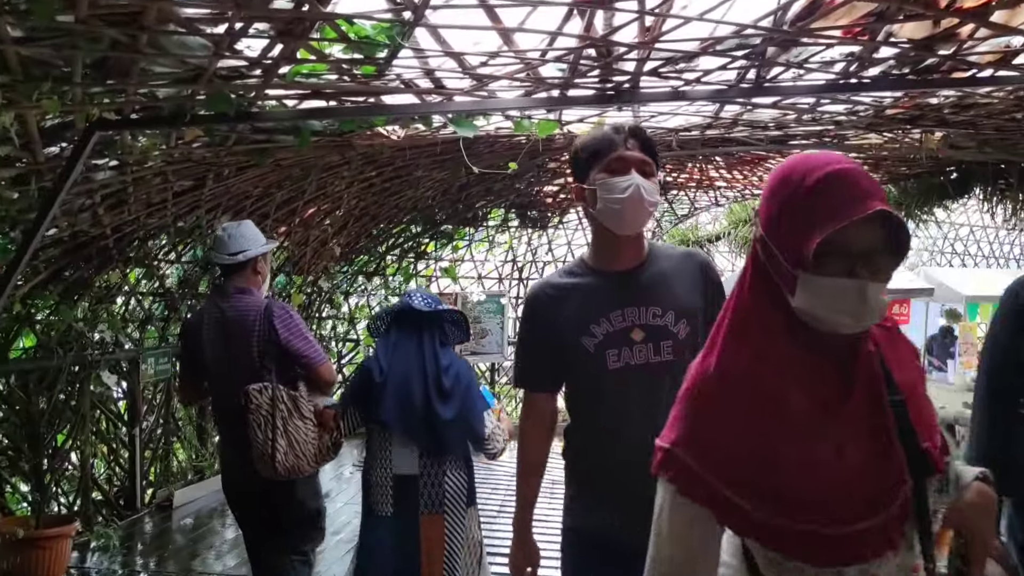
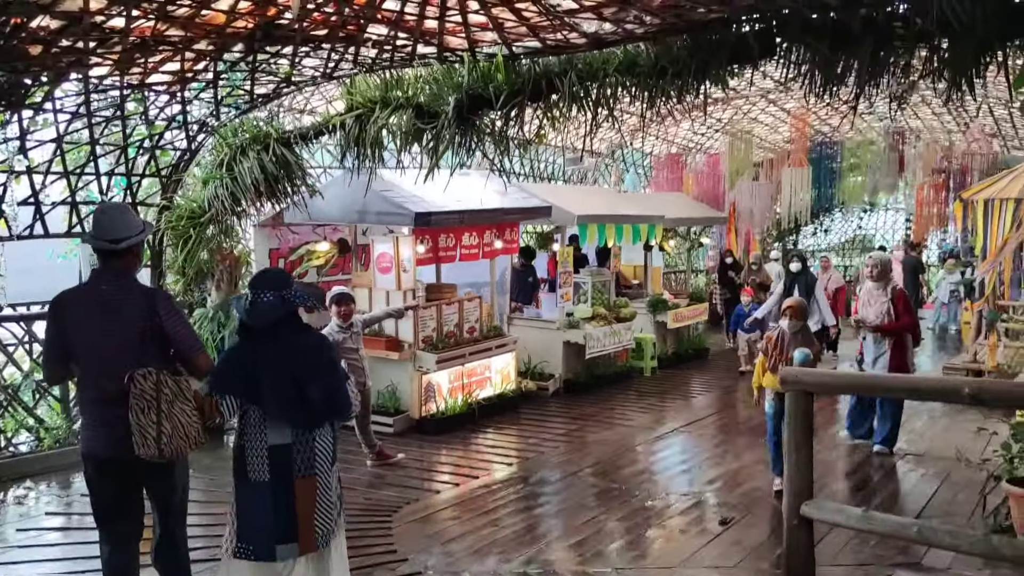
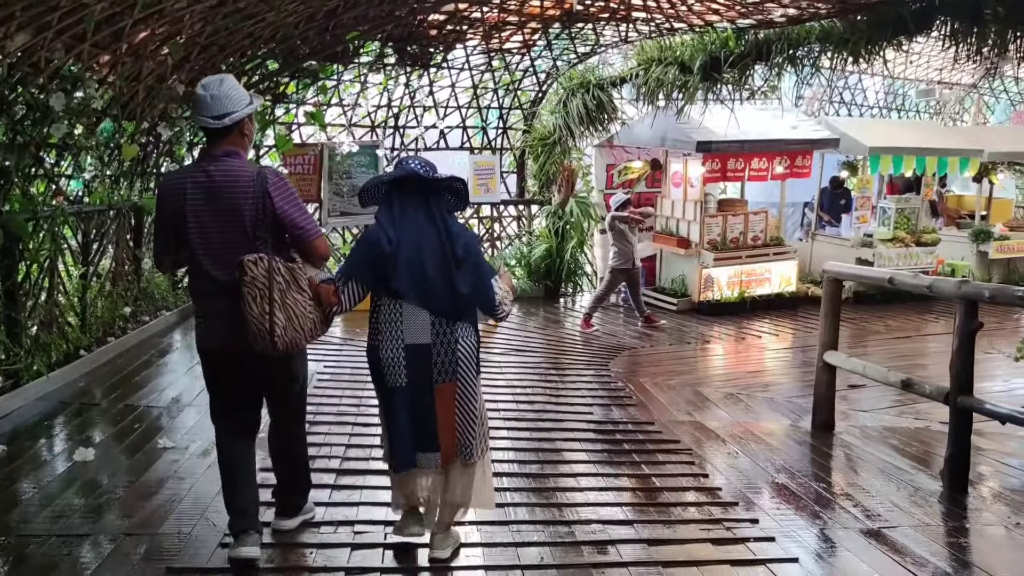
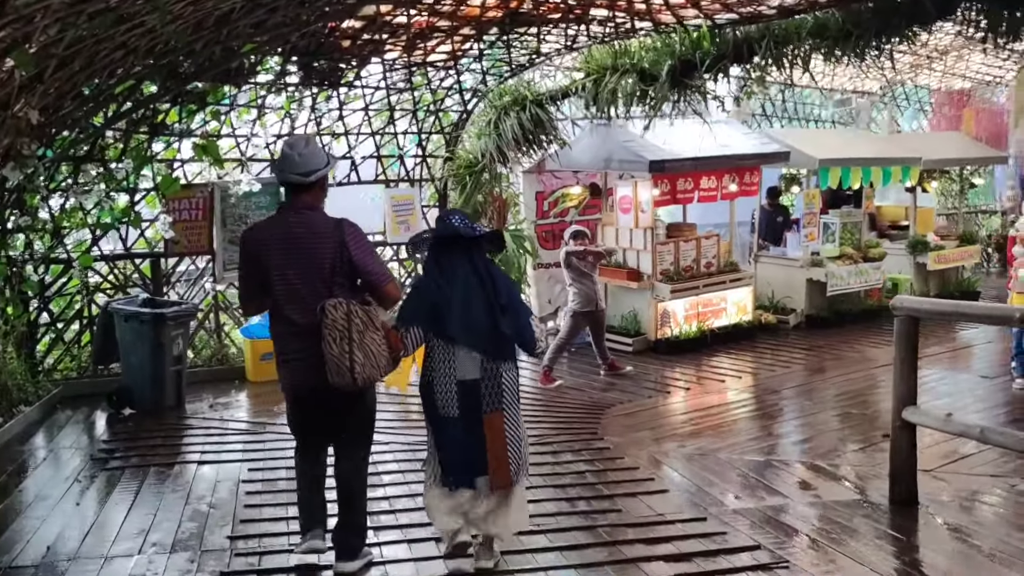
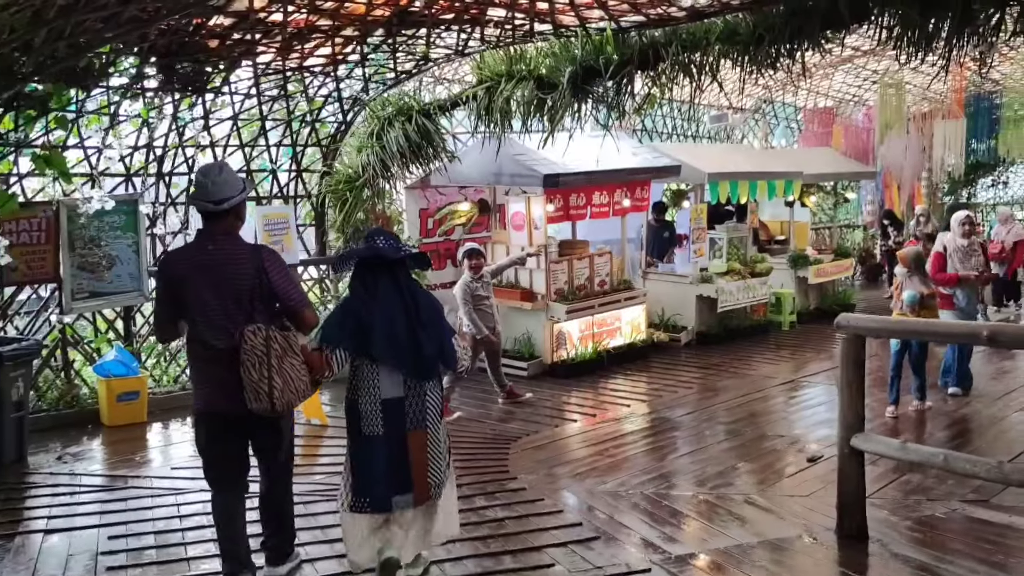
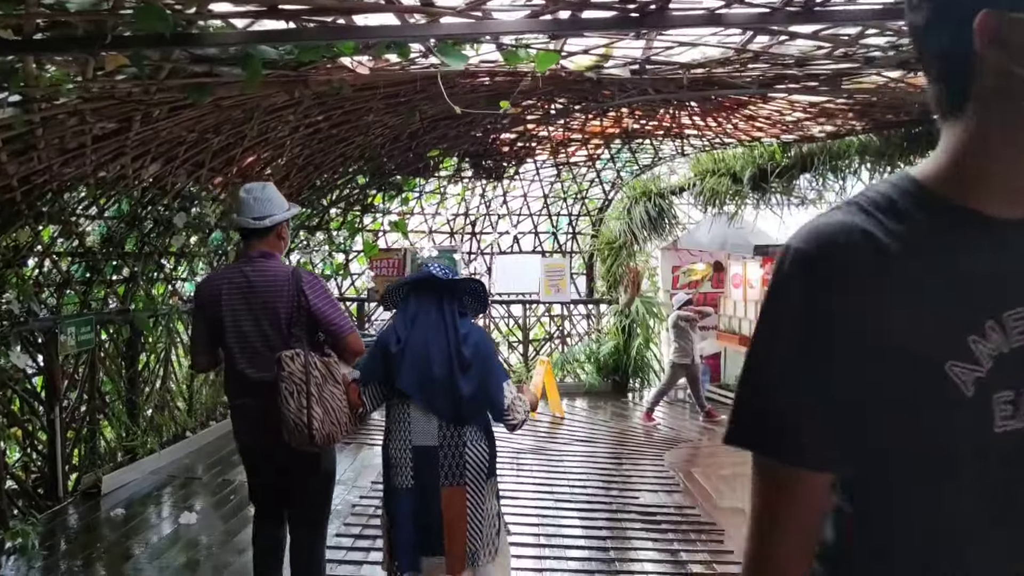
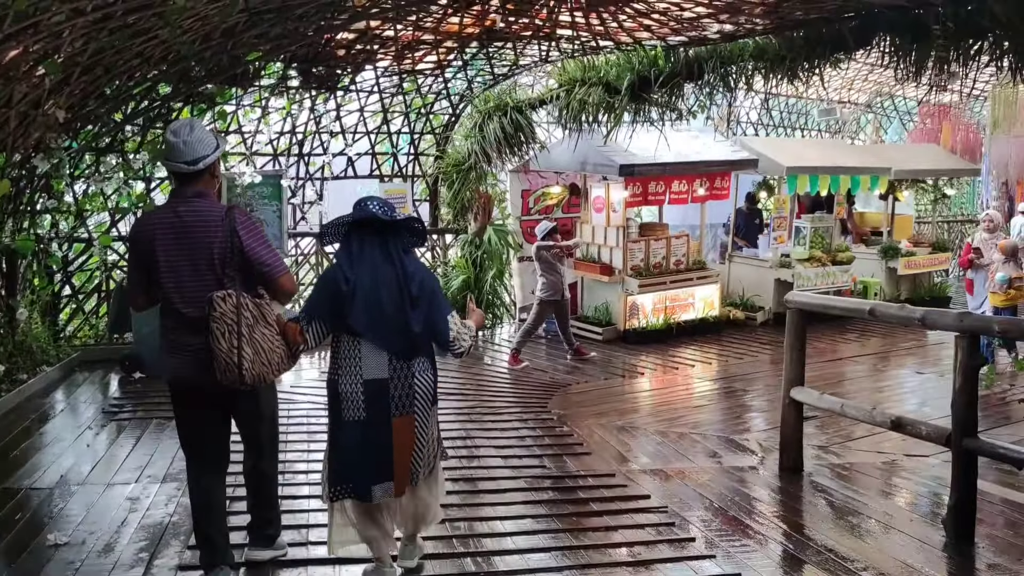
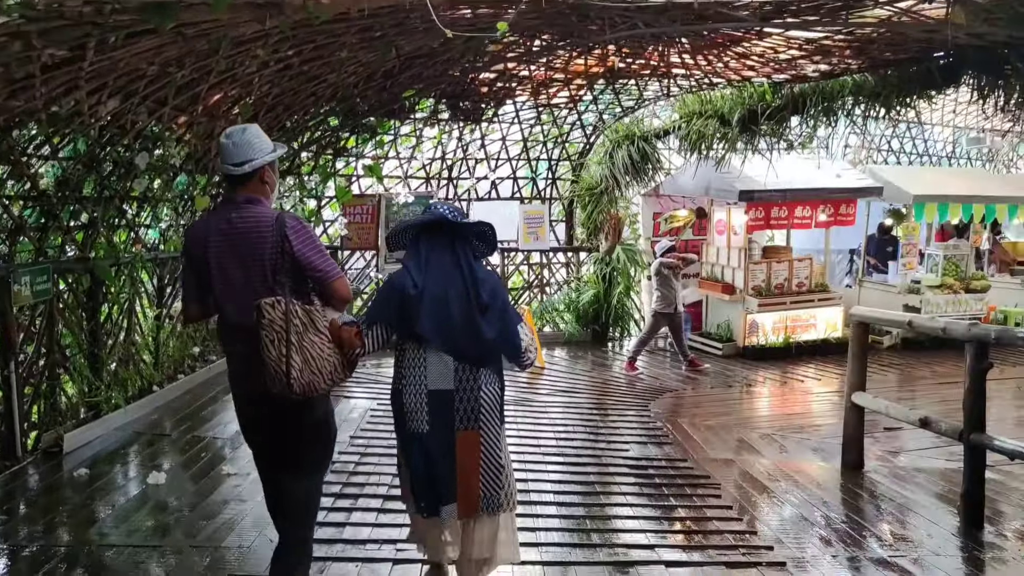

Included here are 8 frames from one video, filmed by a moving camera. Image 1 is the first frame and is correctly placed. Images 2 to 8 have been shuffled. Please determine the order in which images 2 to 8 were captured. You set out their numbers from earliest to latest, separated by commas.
6, 8, 3, 7, 4, 5, 2
